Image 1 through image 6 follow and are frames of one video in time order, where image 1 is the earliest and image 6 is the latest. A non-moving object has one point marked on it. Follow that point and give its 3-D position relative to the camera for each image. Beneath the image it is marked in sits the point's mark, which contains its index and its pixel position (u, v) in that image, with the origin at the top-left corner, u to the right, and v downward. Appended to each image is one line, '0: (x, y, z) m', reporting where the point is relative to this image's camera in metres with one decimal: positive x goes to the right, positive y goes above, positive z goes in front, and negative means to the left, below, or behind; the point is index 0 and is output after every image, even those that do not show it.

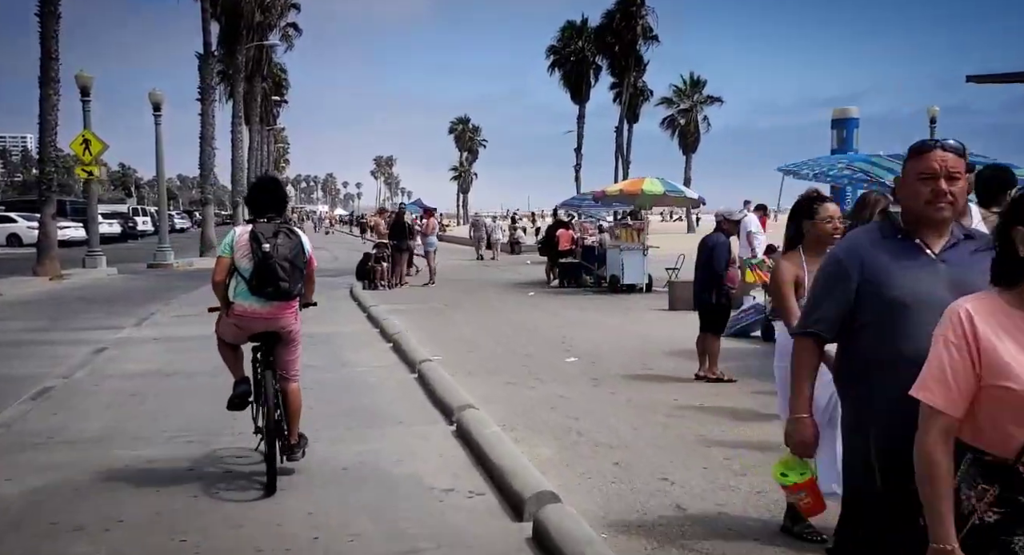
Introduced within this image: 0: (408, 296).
0: (-2.3, -0.4, +19.8) m
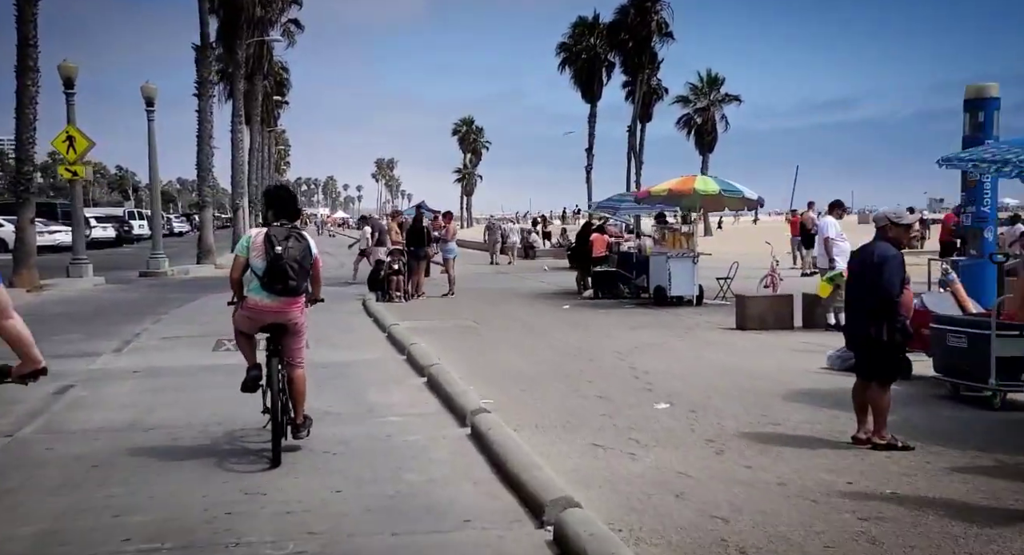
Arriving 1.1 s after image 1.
0: (-1.7, -0.6, +17.7) m
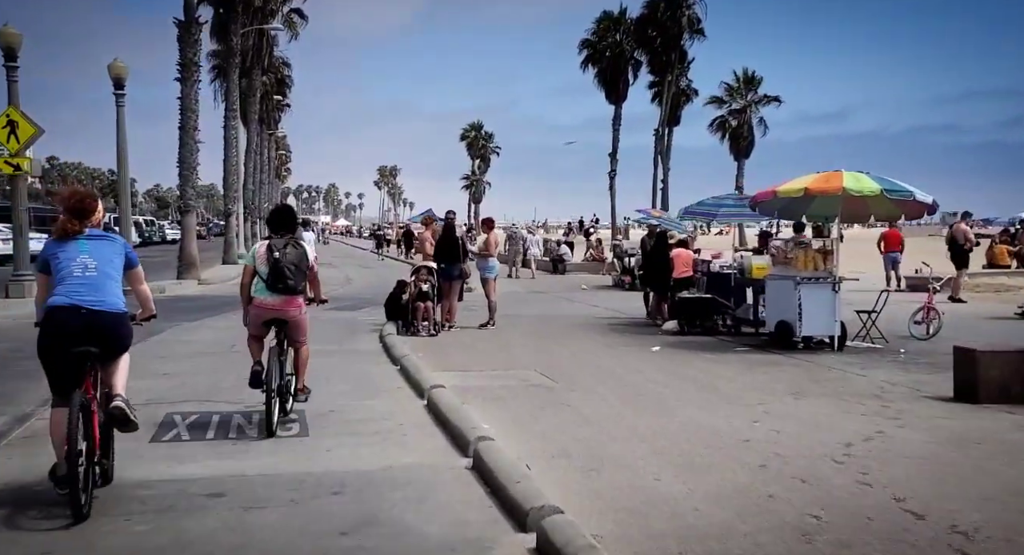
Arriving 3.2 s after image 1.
0: (-0.7, -1.0, +13.3) m
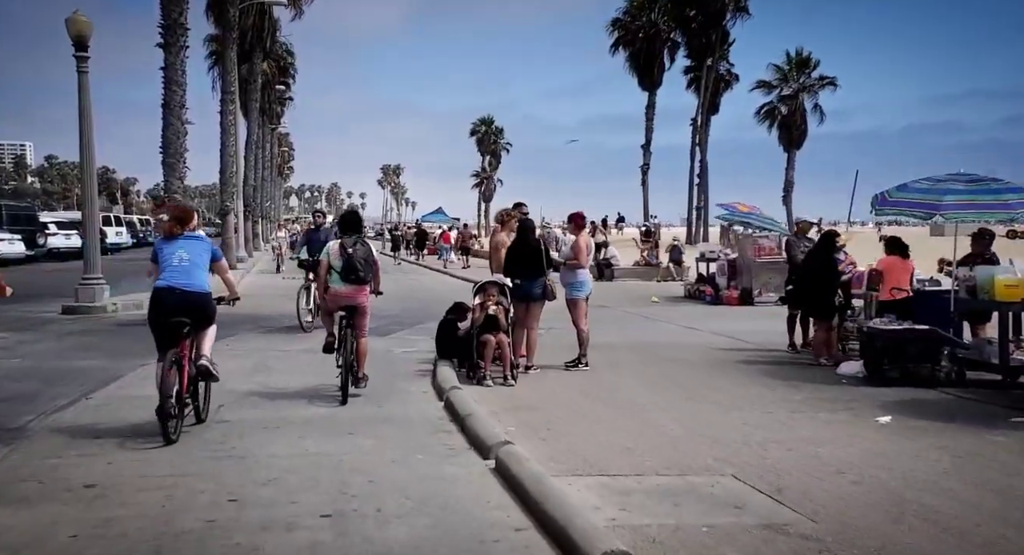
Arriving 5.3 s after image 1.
0: (+0.6, -1.3, +8.6) m
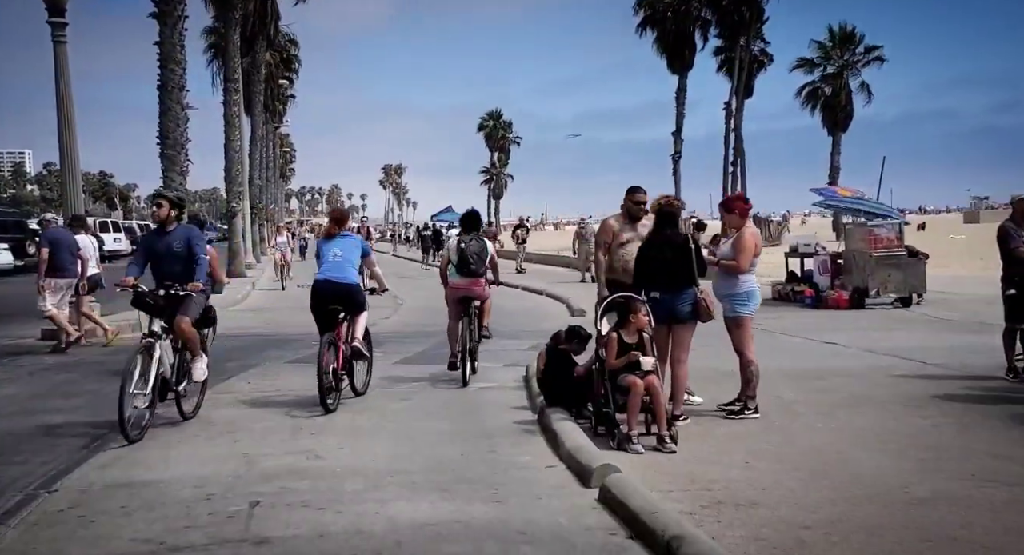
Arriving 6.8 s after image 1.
0: (+1.9, -1.4, +5.3) m
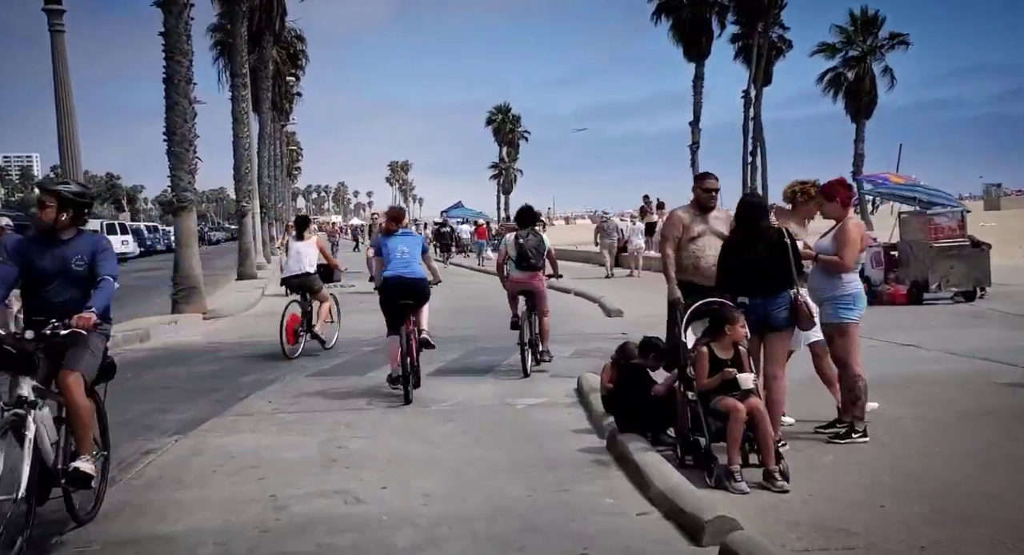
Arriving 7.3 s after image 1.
0: (+2.4, -1.4, +4.2) m
